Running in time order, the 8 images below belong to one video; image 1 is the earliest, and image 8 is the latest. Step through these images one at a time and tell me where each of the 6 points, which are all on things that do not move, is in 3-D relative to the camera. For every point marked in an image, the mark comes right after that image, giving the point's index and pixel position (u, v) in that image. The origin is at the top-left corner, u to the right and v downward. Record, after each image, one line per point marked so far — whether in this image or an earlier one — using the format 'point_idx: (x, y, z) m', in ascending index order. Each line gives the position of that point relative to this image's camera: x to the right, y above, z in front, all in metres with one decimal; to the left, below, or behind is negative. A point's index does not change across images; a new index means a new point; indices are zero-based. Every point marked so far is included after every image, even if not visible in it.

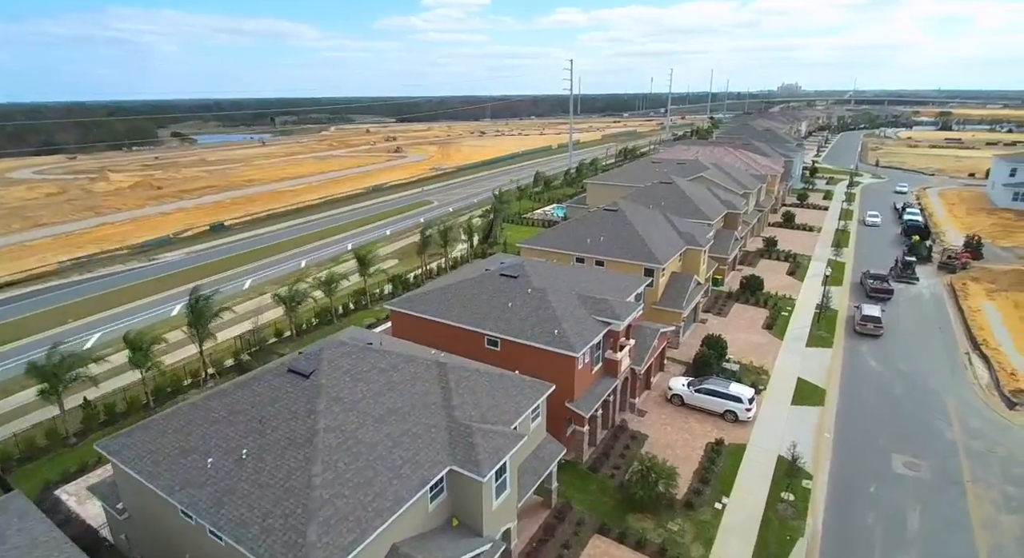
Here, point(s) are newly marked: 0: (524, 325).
0: (+0.4, -1.5, +17.7) m
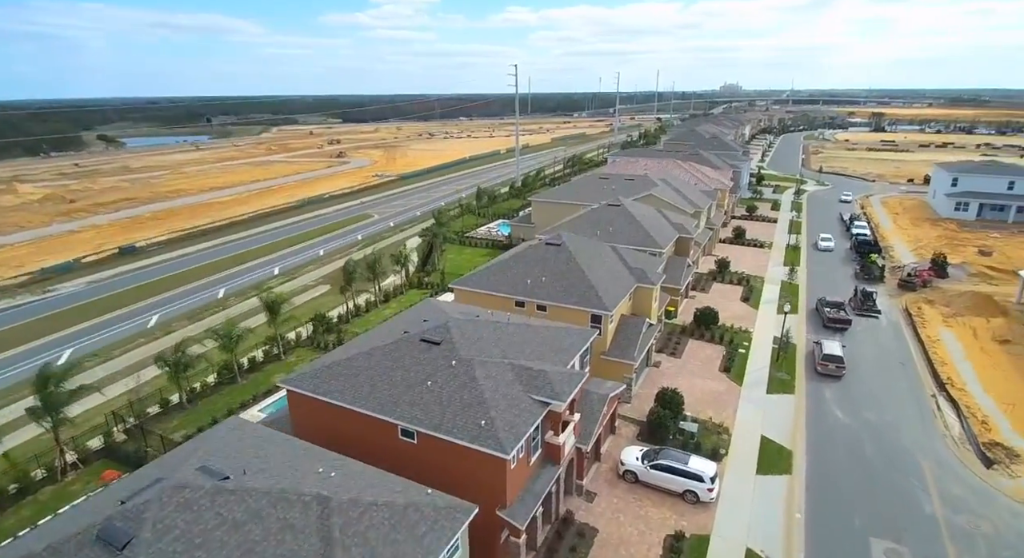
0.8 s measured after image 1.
0: (-1.8, -3.6, +14.5) m
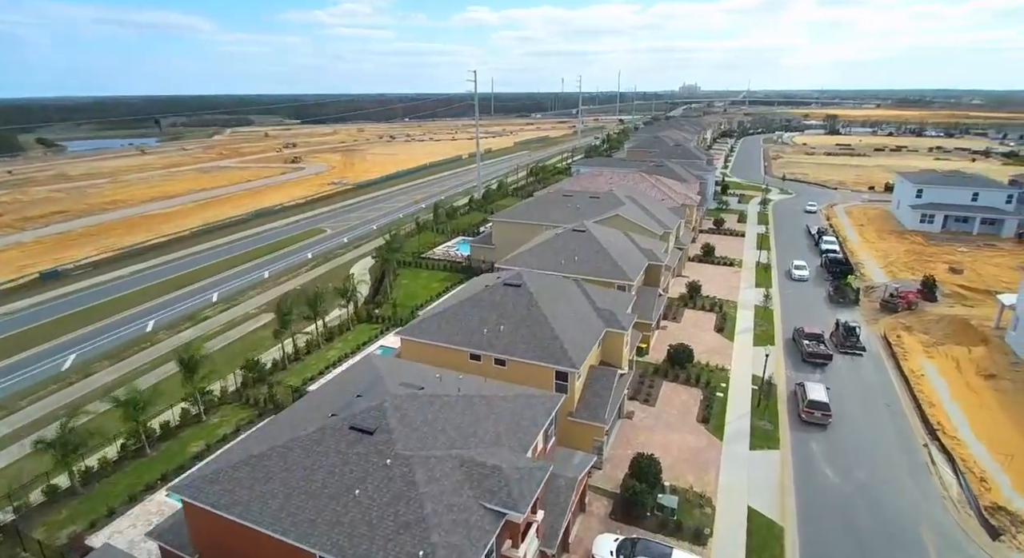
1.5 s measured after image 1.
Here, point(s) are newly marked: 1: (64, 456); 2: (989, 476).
0: (-2.9, -5.5, +11.6) m
1: (-15.1, -6.0, +18.4) m
2: (+17.0, -7.0, +19.5) m
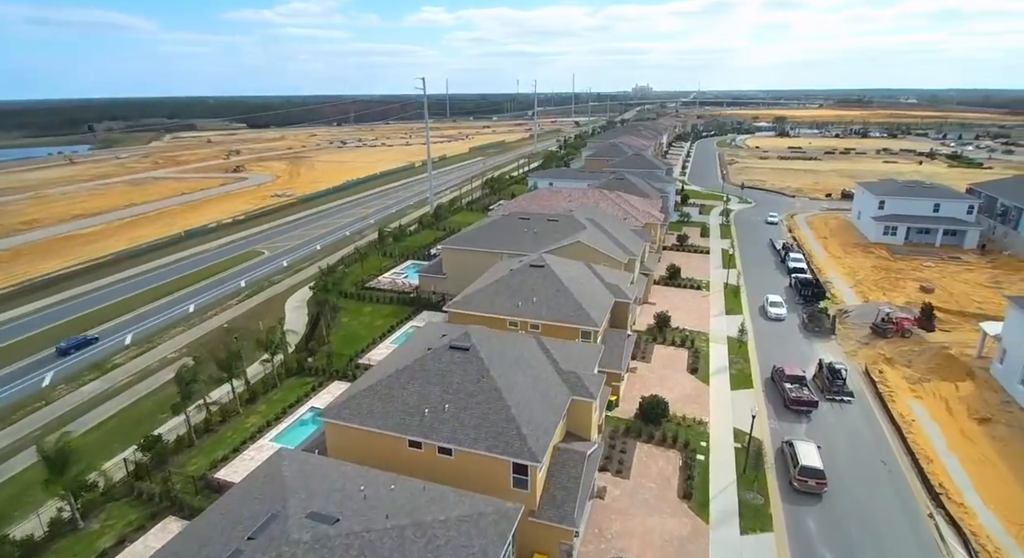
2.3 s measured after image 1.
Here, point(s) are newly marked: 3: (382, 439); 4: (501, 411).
0: (-3.8, -7.7, +7.9) m
1: (-16.5, -8.5, +13.8) m
2: (+15.5, -8.7, +17.2) m
3: (-4.1, -5.0, +17.2) m
4: (-0.4, -4.0, +16.8) m
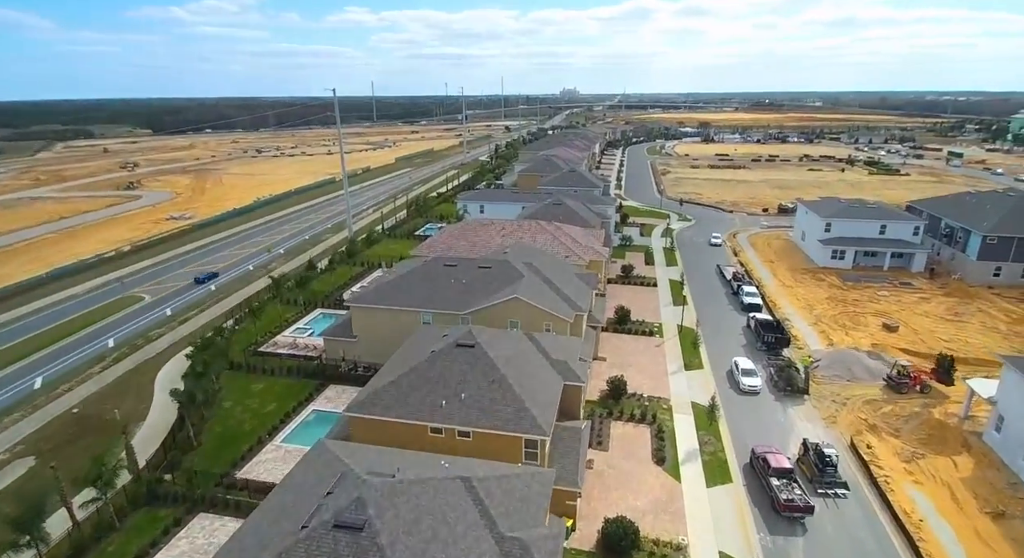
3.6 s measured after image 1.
0: (-4.3, -11.0, +1.7) m
1: (-17.5, -12.4, +6.1) m
2: (+13.8, -11.3, +13.2) m
3: (-5.7, -8.4, +10.9) m
4: (-2.1, -7.3, +10.9) m
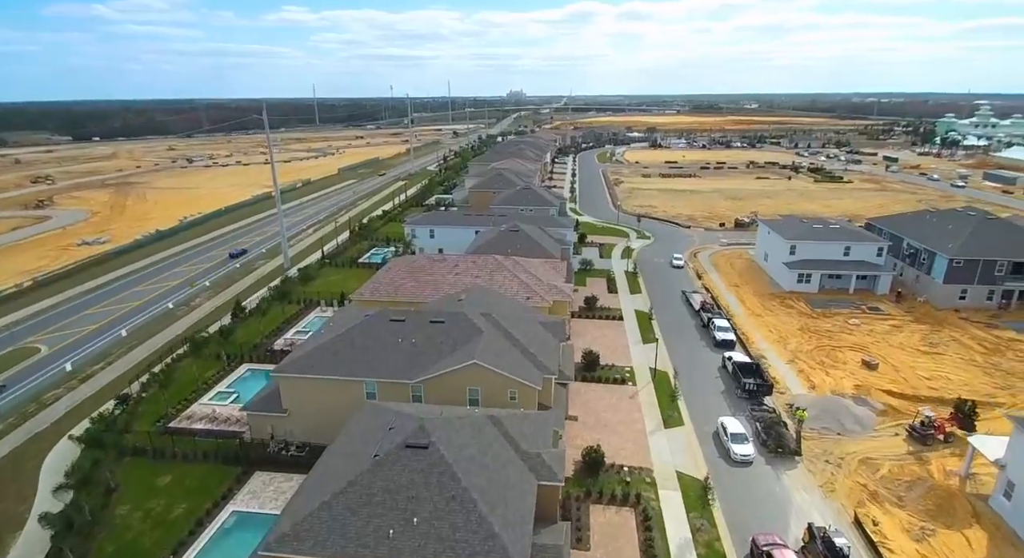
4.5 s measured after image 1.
0: (-3.6, -13.7, -2.4) m
1: (-17.1, -15.5, +0.9) m
2: (+13.5, -13.5, +10.6) m
3: (-5.9, -11.2, +6.7) m
4: (-2.2, -9.9, +7.0) m
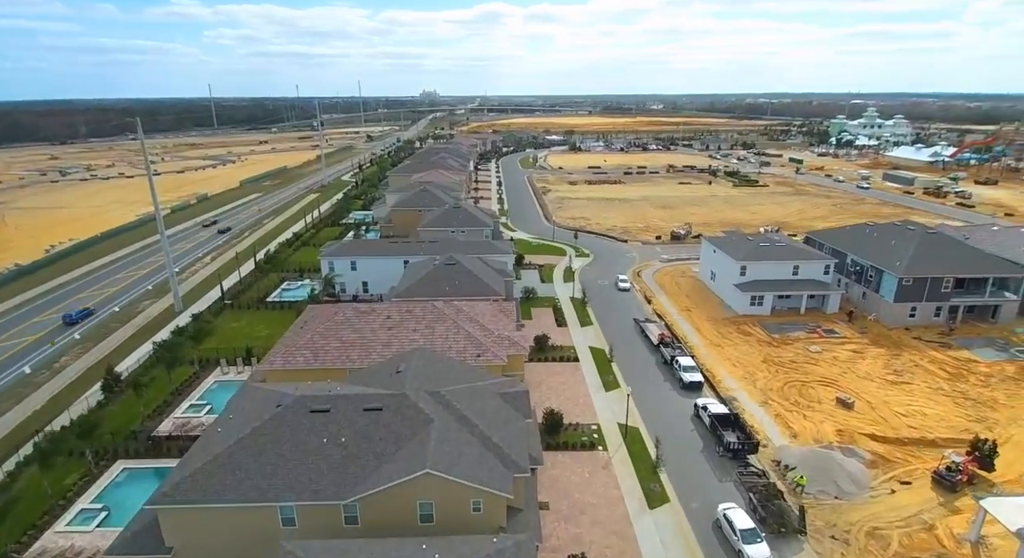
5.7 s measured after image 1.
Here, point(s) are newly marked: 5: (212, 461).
0: (-0.7, -16.5, -7.5) m
1: (-14.4, -18.9, -6.2) m
2: (+14.3, -15.6, +7.8) m
3: (-4.4, -14.1, +1.2) m
4: (-0.9, -12.7, +2.0) m
5: (-10.6, -6.5, +19.3) m
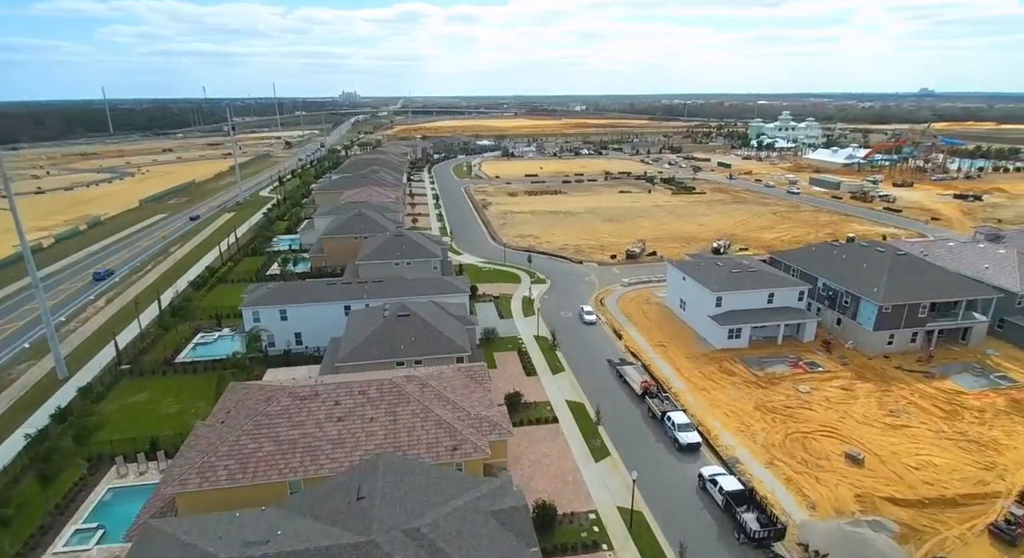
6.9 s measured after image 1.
0: (+3.5, -19.4, -12.1) m
1: (-10.1, -22.5, -12.5) m
2: (+16.5, -17.9, +4.9) m
3: (-1.3, -17.3, -4.0) m
4: (+2.0, -15.7, -2.7) m
5: (-10.0, -9.9, +13.3) m
